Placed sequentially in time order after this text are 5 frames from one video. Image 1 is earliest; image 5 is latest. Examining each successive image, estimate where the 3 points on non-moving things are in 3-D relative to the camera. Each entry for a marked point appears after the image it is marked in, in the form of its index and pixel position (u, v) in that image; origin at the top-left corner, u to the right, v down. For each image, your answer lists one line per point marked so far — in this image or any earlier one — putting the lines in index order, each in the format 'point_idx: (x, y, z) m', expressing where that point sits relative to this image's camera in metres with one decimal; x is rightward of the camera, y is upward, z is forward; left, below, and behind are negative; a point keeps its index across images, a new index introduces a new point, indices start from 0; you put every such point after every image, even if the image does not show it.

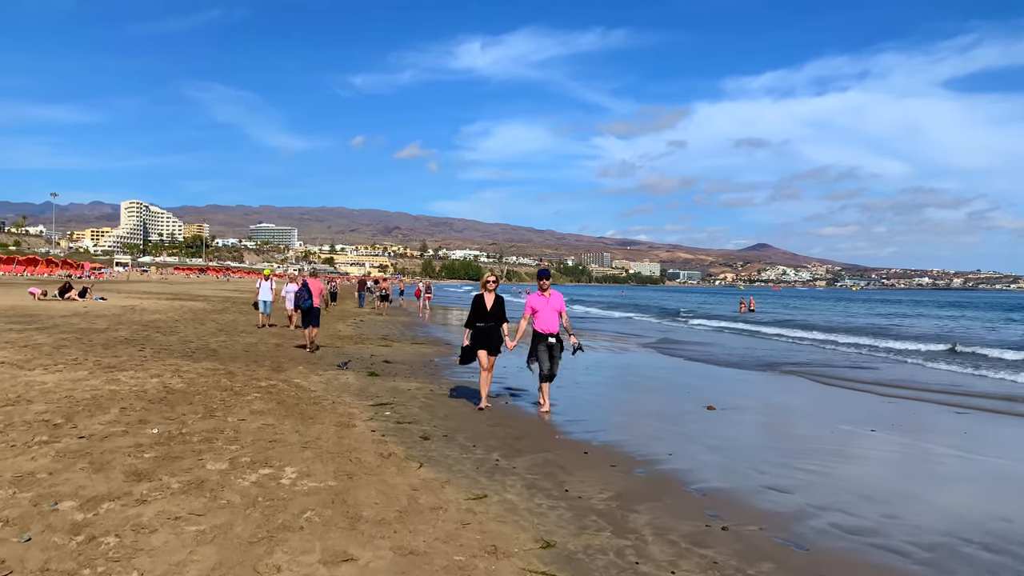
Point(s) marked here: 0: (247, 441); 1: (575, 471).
0: (-1.9, -1.1, +6.0) m
1: (+0.4, -1.2, +5.6) m
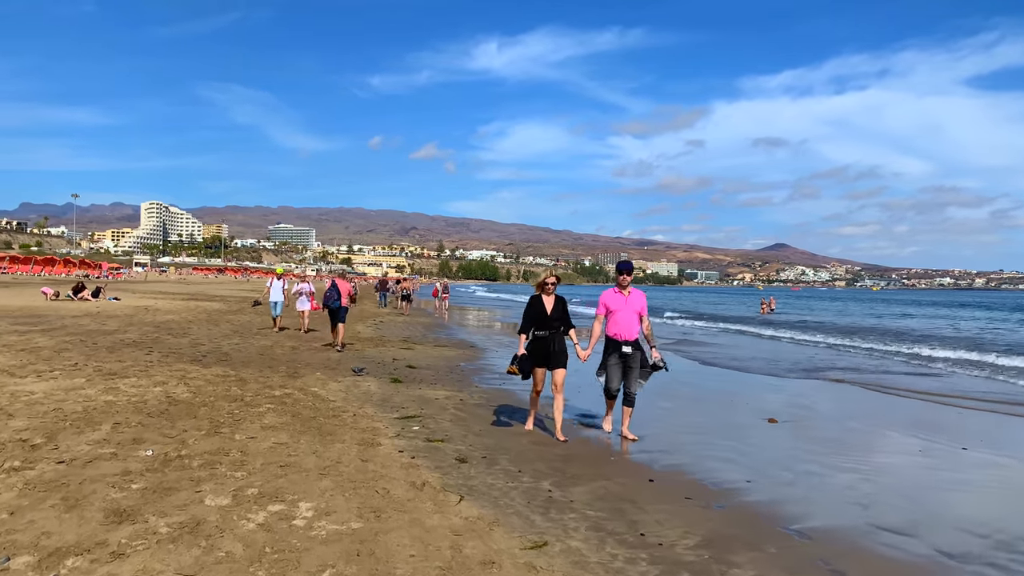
0: (-1.6, -1.1, +5.1) m
1: (+0.7, -1.2, +4.6) m
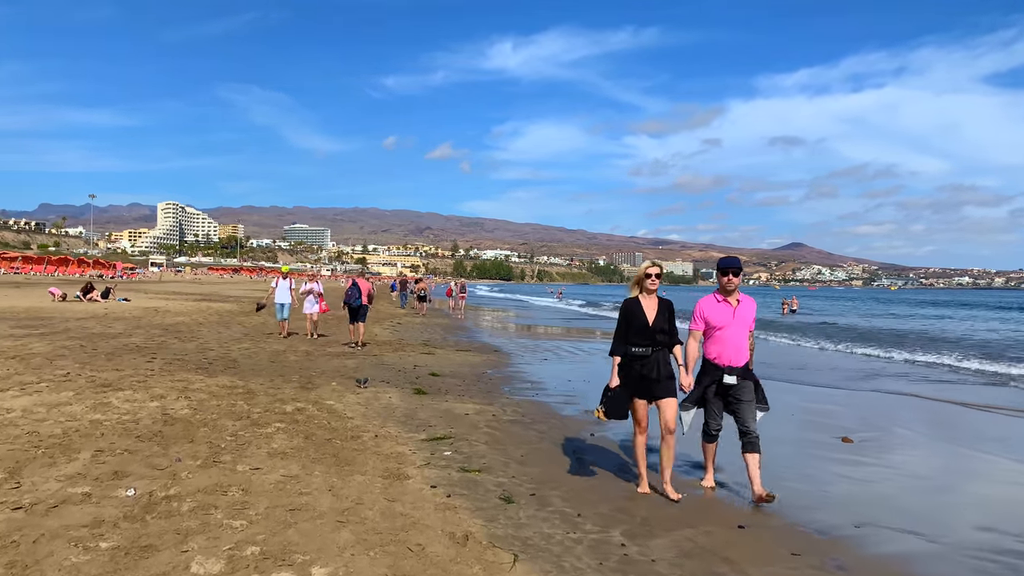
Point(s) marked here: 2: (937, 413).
0: (-1.3, -1.1, +4.2) m
1: (+1.0, -1.2, +3.7) m
2: (+5.1, -1.5, +10.1) m
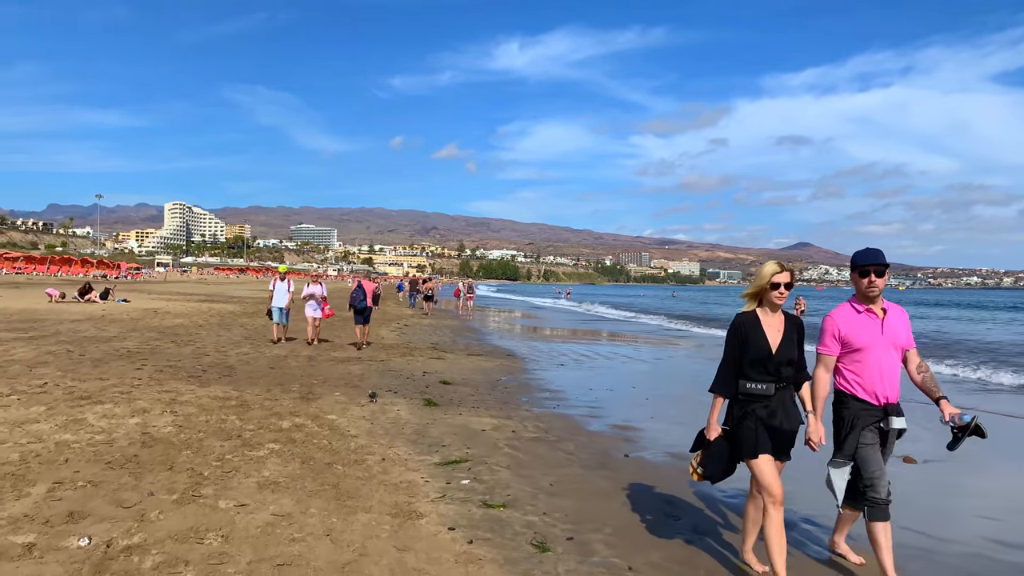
0: (-1.1, -1.1, +3.4) m
1: (+1.2, -1.2, +2.9) m
2: (+5.3, -1.5, +9.2) m
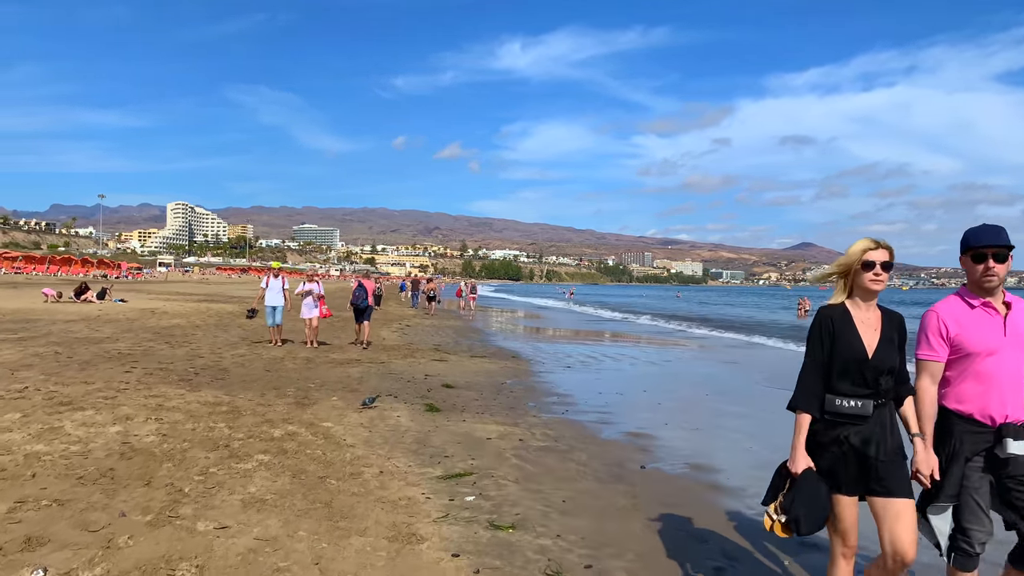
0: (-1.0, -1.1, +3.0) m
1: (+1.2, -1.2, +2.4) m
2: (+5.4, -1.5, +8.8) m
